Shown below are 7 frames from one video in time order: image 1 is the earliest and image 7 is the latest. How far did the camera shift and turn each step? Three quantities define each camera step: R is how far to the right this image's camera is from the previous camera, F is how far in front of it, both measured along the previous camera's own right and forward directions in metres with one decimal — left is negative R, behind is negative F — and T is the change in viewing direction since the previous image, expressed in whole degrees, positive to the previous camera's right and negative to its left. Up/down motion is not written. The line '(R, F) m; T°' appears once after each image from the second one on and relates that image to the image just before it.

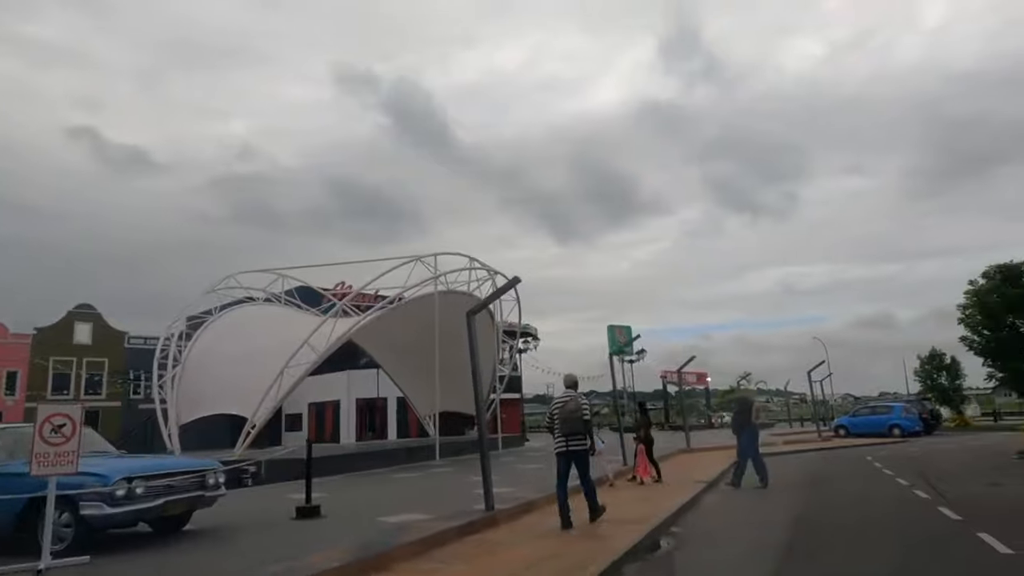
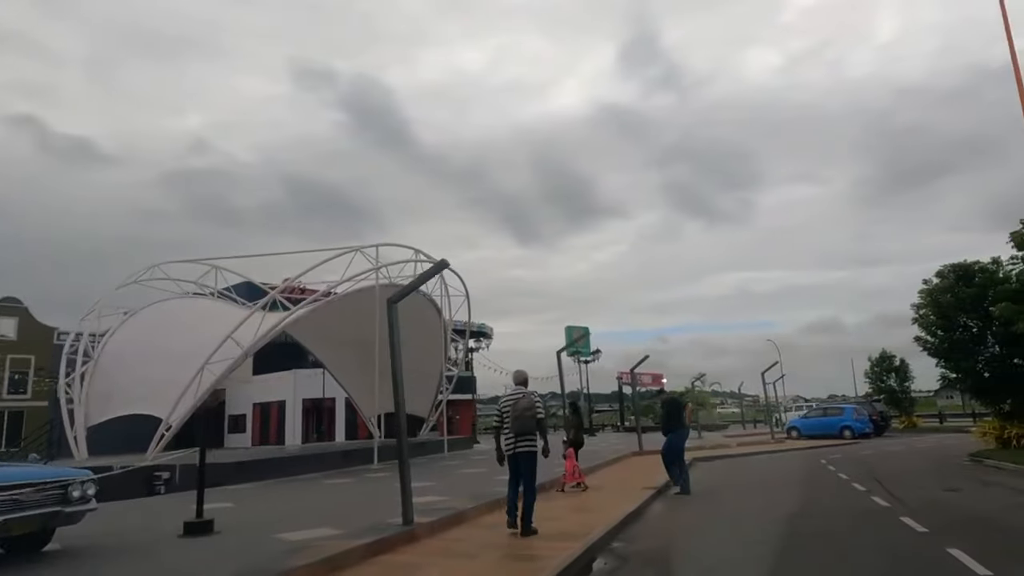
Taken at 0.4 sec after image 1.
(+0.4, +1.0) m; +3°
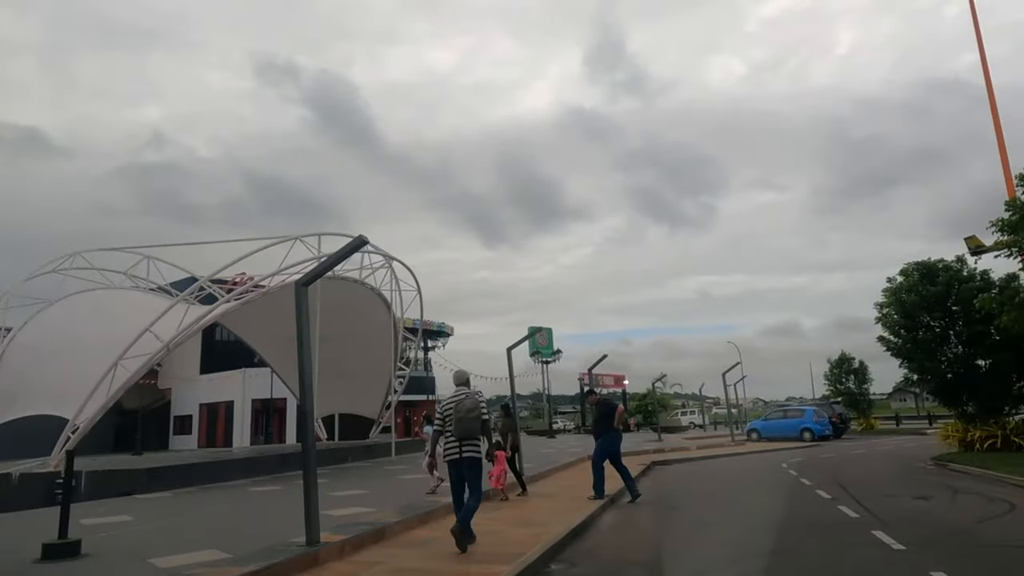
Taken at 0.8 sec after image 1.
(+0.4, +1.1) m; +3°
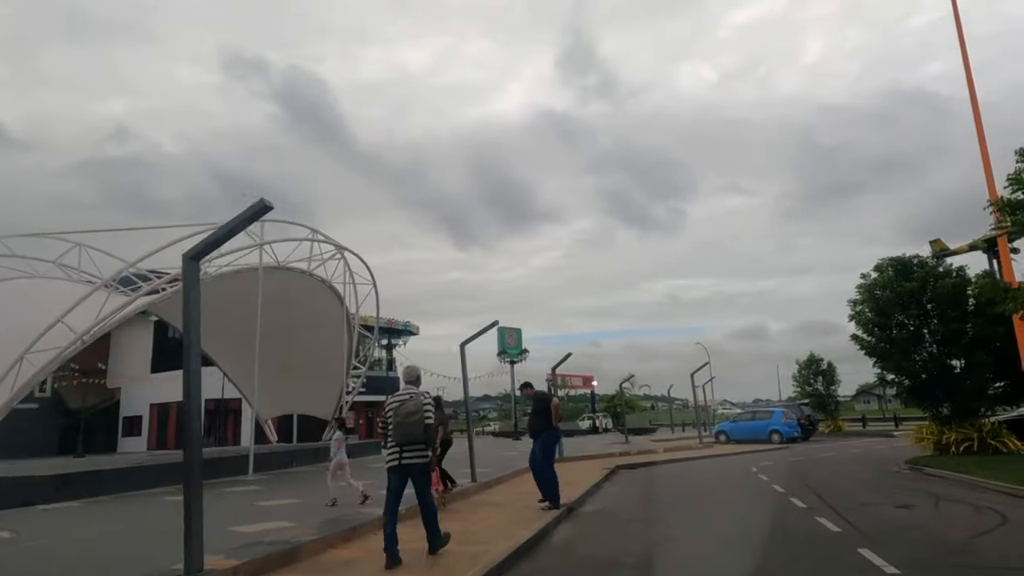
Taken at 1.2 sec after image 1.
(+0.3, +1.2) m; +2°
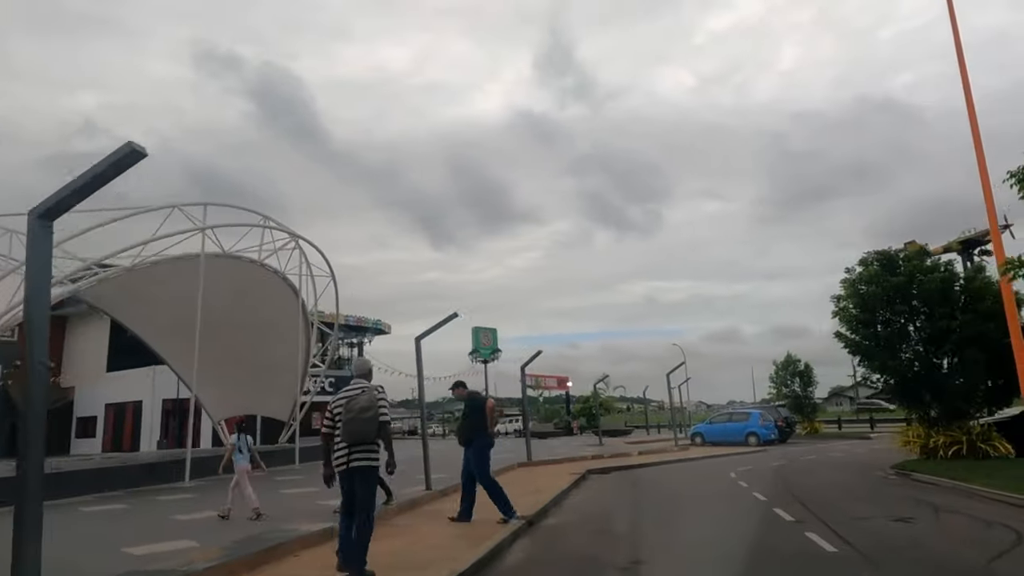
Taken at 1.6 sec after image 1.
(+0.3, +1.3) m; +2°
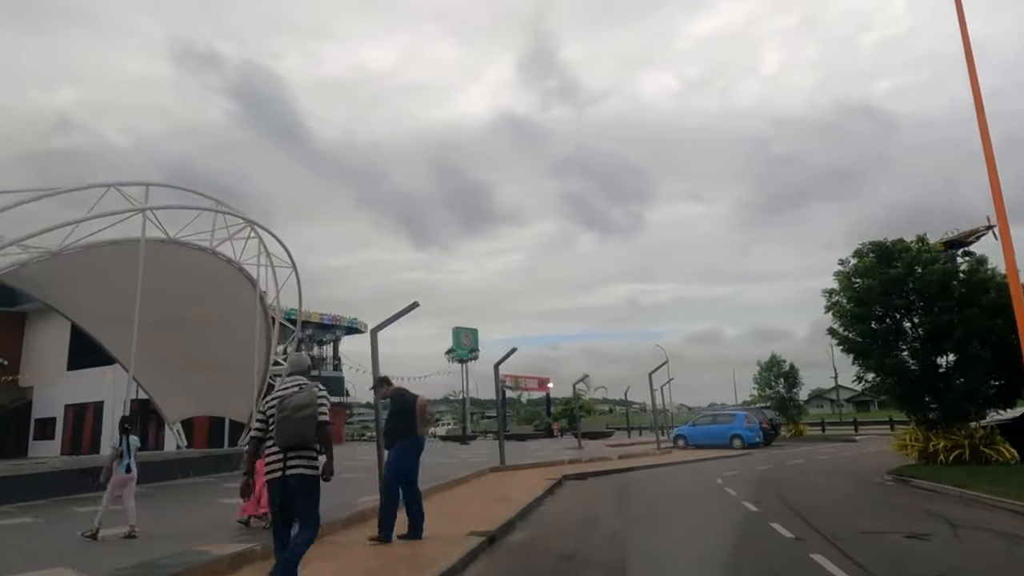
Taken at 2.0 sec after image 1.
(+0.3, +1.3) m; +1°
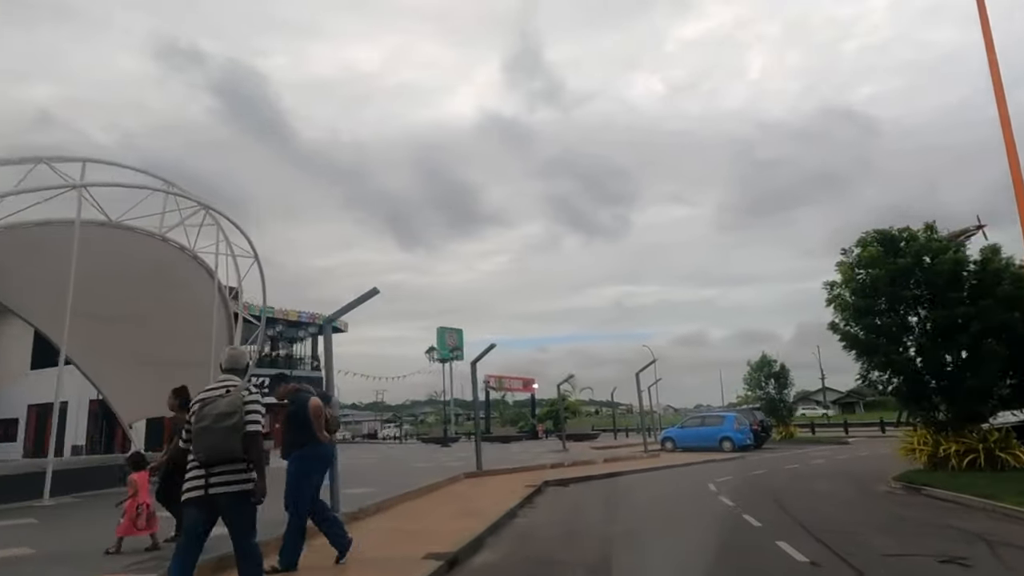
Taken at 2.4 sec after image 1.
(+0.2, +1.4) m; +1°
